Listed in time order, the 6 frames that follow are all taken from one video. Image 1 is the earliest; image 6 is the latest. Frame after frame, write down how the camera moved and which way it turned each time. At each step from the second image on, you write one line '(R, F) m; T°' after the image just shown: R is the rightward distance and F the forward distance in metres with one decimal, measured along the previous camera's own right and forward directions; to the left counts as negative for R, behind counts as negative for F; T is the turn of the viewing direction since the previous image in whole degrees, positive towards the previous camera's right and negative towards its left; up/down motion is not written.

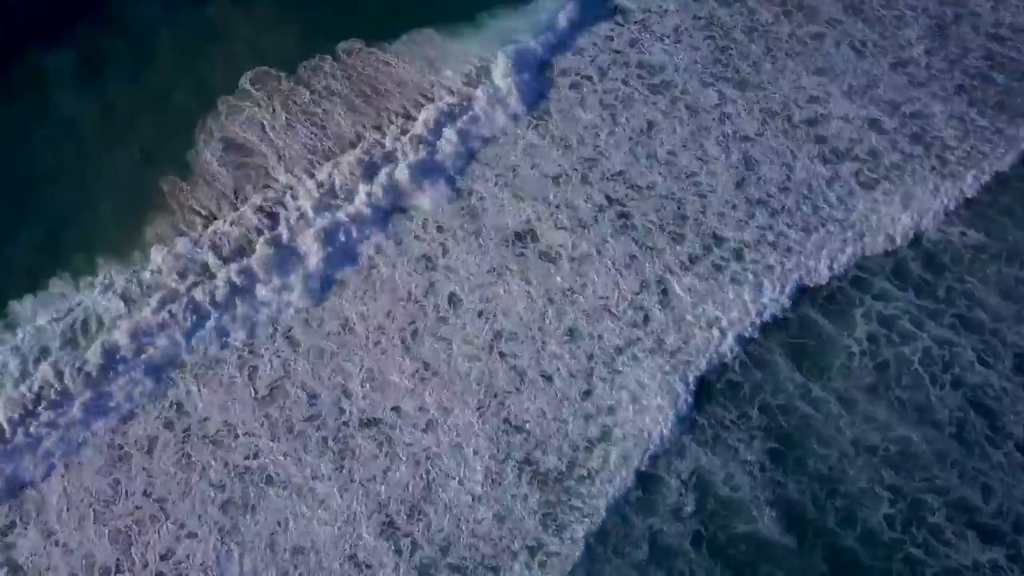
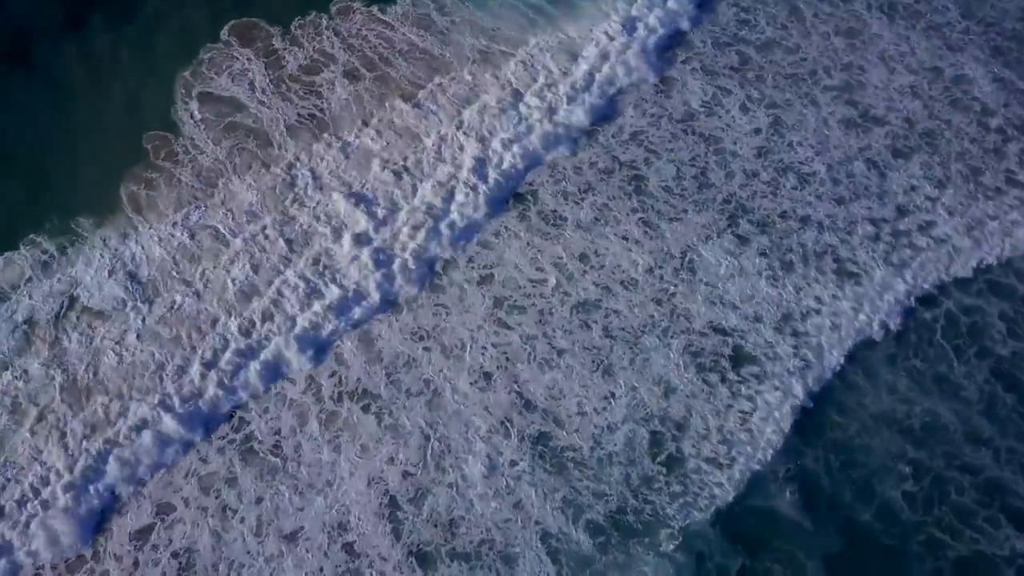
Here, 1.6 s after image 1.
(+0.7, 0.0) m; -6°
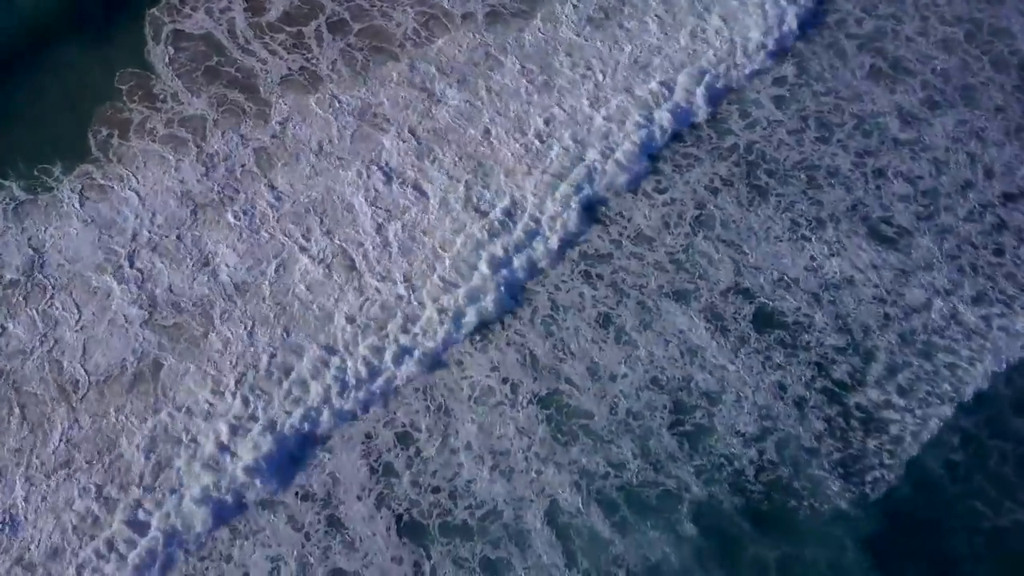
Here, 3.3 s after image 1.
(+0.1, +0.4) m; -1°
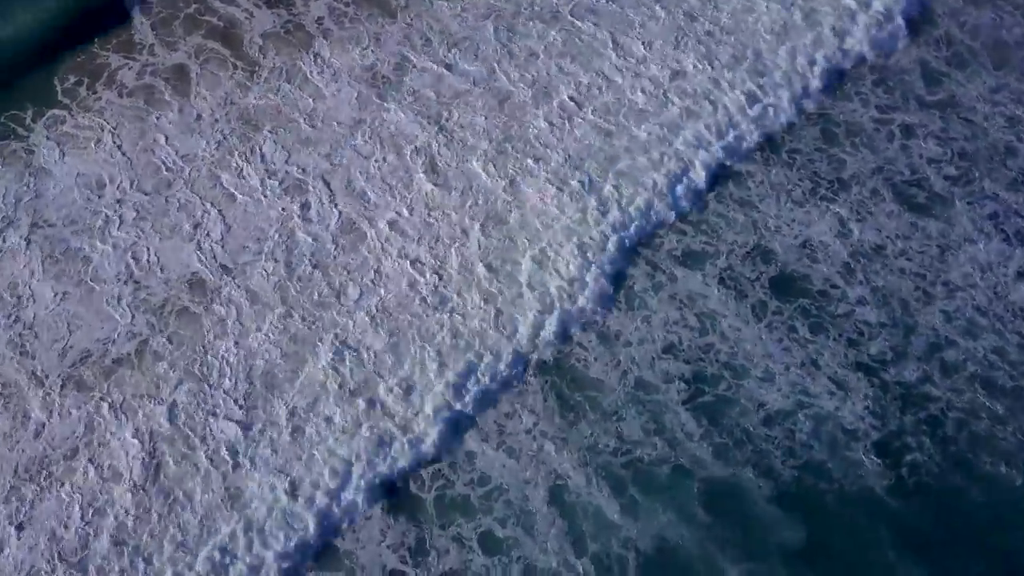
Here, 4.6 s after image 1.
(-0.1, +0.4) m; 0°
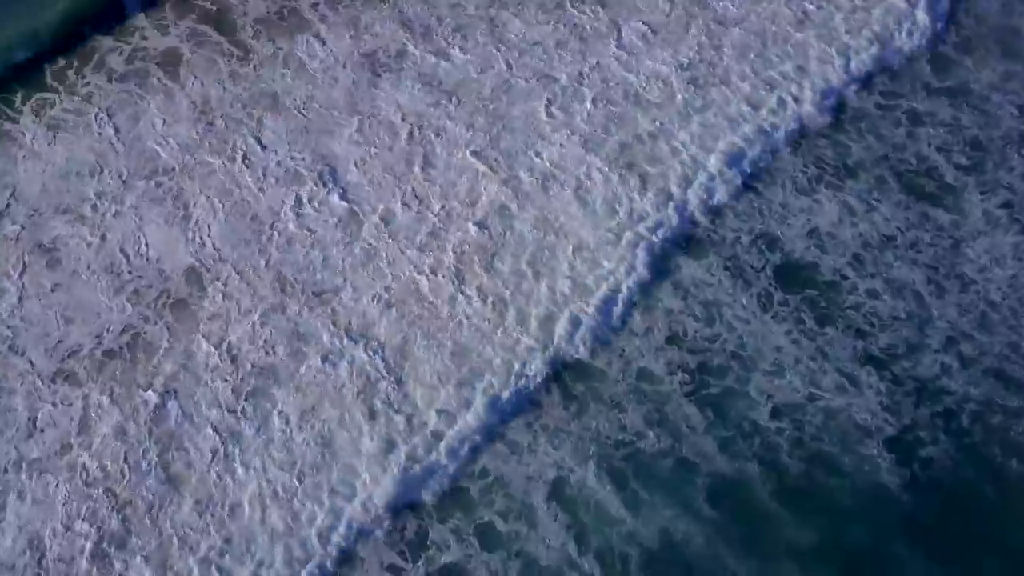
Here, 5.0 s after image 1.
(-0.2, -1.0) m; 0°
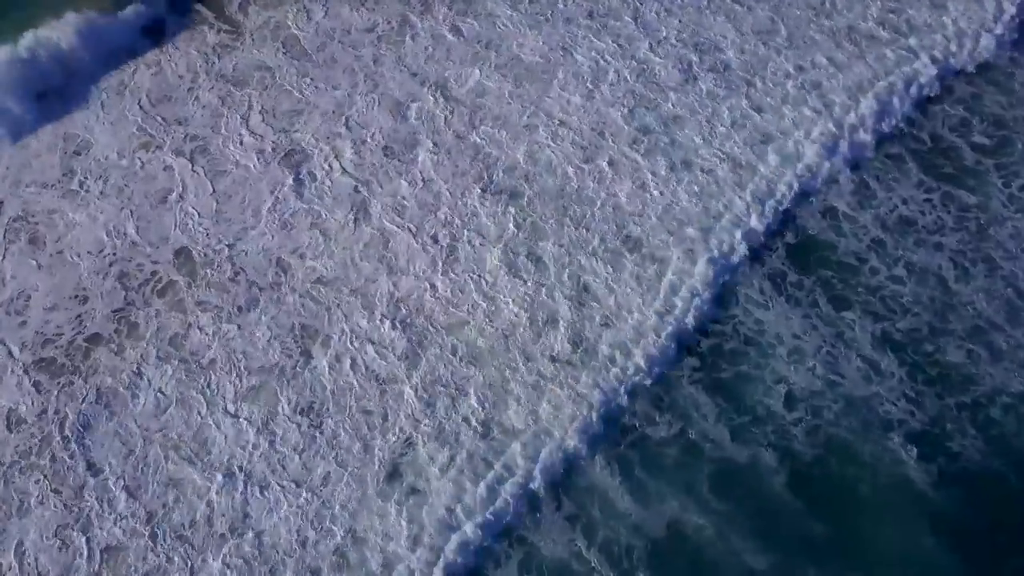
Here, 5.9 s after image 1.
(-0.1, +1.3) m; -1°
